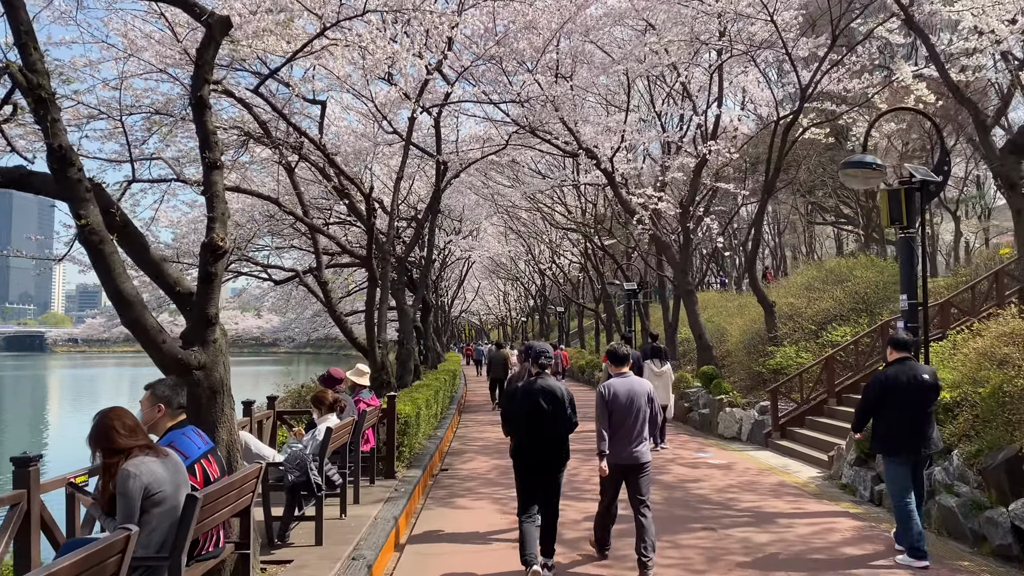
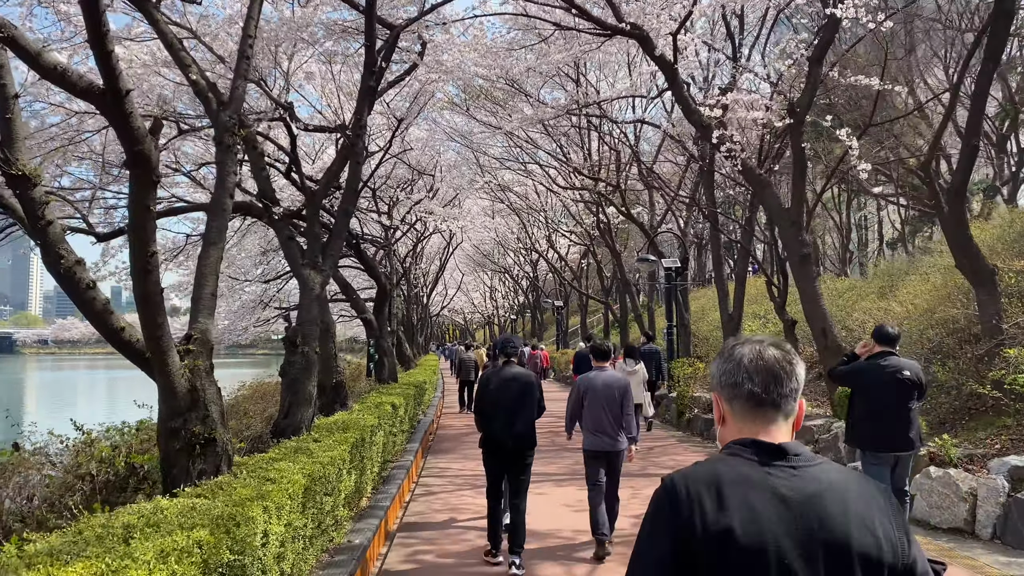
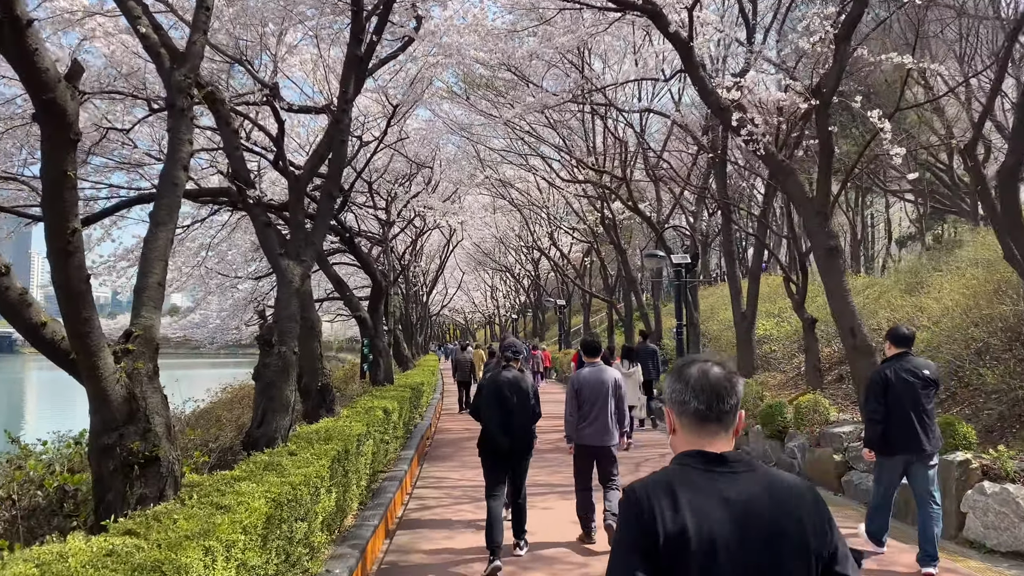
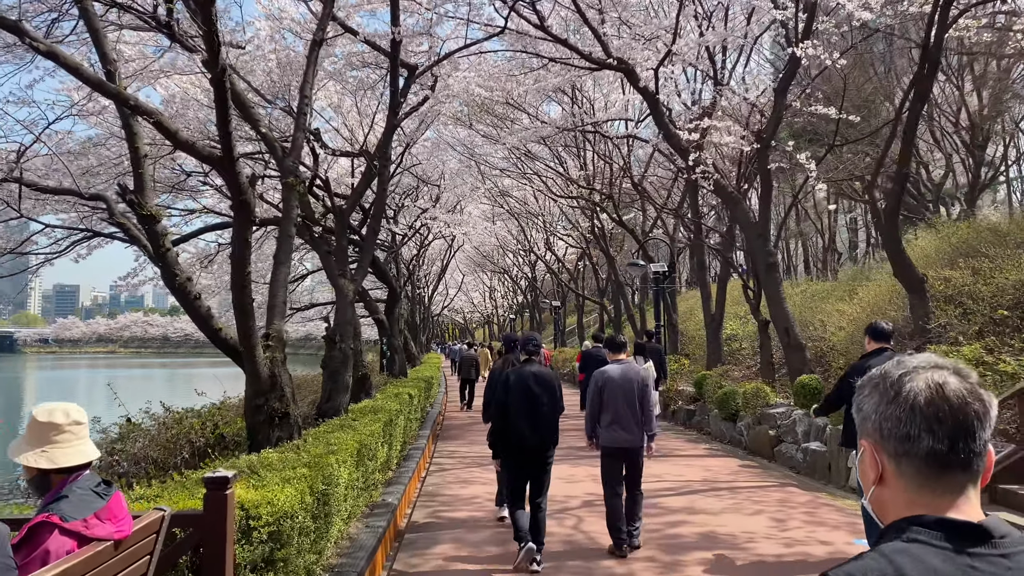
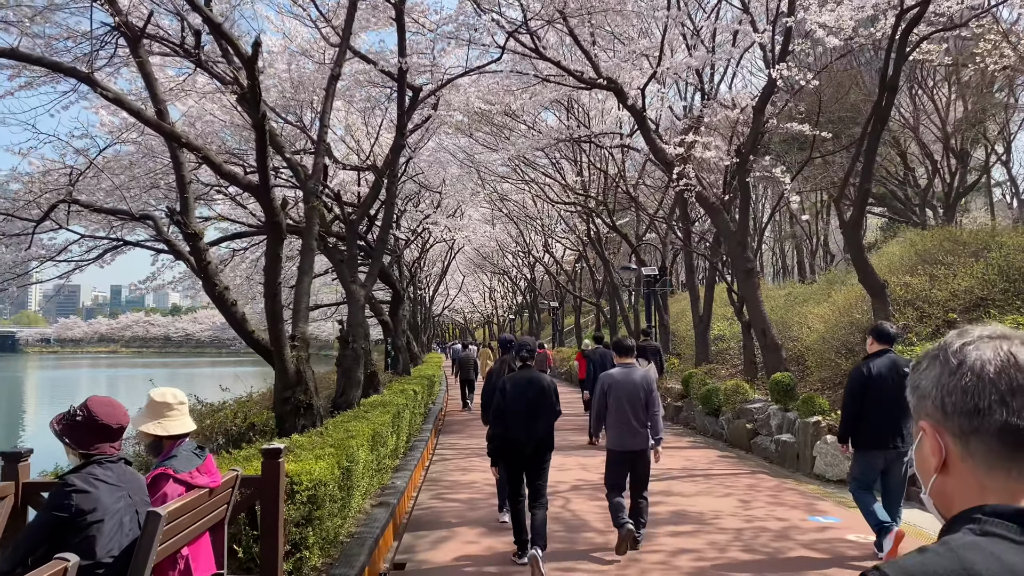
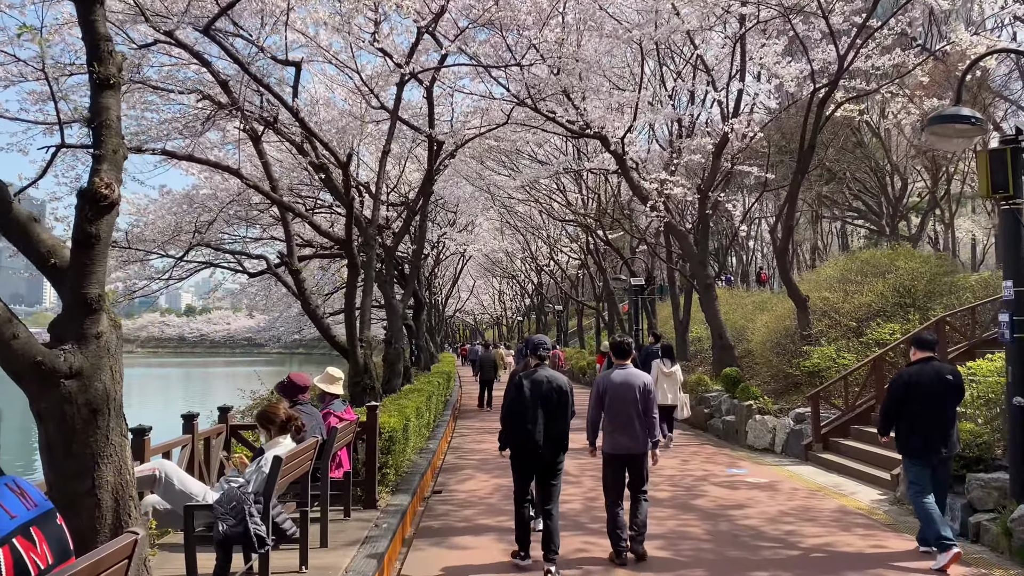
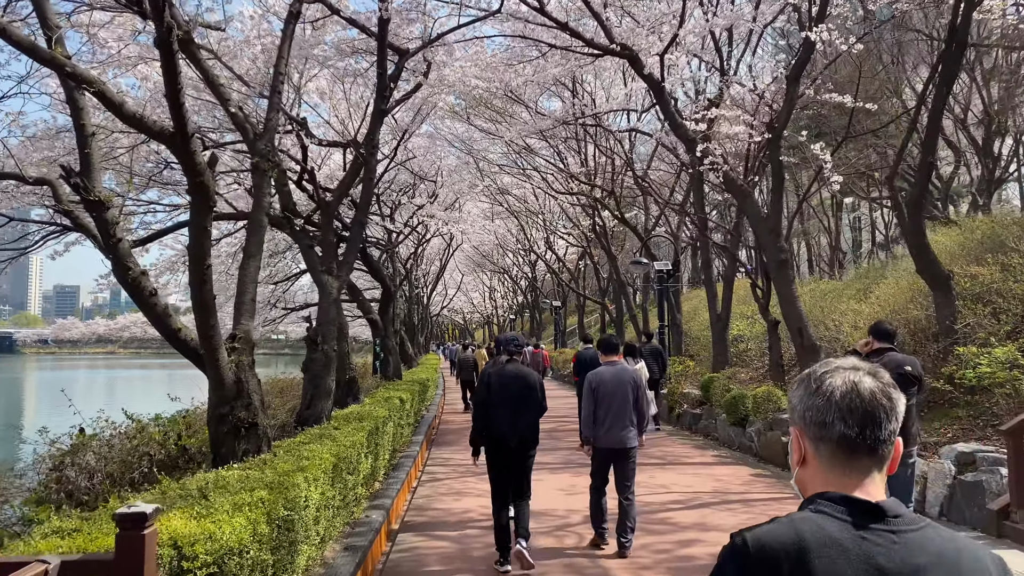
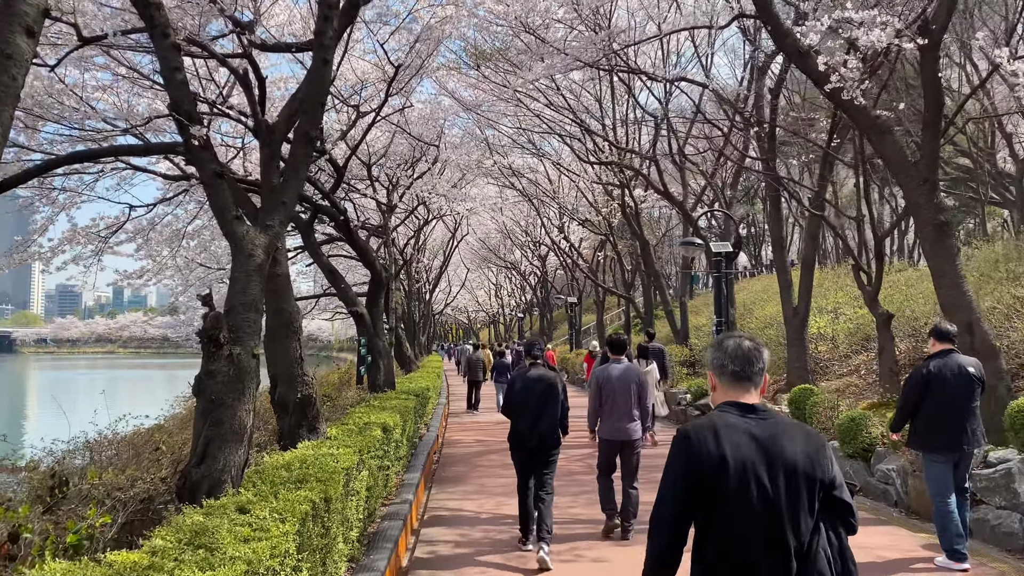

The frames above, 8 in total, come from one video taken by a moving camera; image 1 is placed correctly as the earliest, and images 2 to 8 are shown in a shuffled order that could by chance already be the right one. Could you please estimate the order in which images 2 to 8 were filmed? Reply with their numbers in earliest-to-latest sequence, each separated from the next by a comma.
6, 5, 4, 7, 2, 3, 8
